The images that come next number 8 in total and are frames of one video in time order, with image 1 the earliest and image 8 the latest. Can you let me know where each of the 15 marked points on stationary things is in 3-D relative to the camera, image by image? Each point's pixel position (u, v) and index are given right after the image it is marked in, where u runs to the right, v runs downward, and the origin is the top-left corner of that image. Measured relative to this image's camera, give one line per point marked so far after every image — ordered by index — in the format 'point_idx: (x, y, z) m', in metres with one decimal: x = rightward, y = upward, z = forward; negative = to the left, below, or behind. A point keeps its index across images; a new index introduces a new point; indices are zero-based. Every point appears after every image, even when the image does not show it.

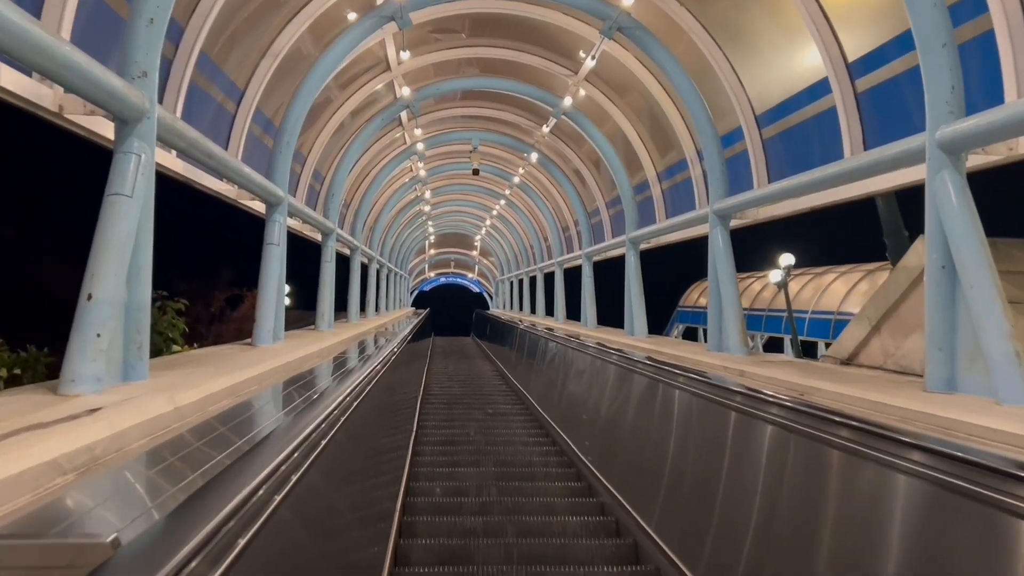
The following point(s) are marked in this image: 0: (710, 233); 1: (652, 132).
0: (+1.5, +0.4, +6.6) m
1: (+1.5, +1.7, +9.4) m
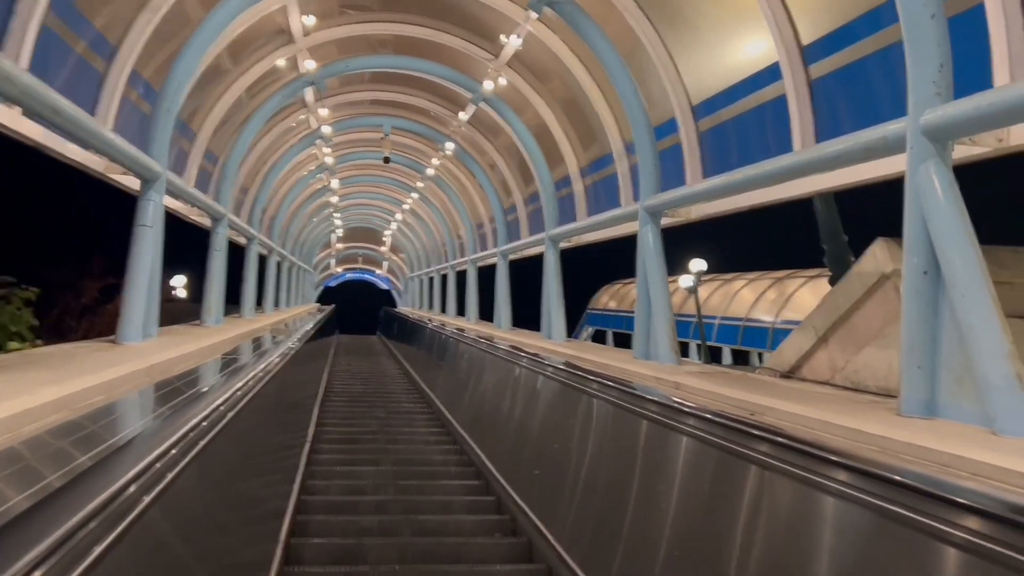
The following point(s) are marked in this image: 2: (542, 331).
0: (+0.9, +0.4, +6.0) m
1: (+0.6, +1.7, +8.8) m
2: (+0.3, -0.5, +9.1) m
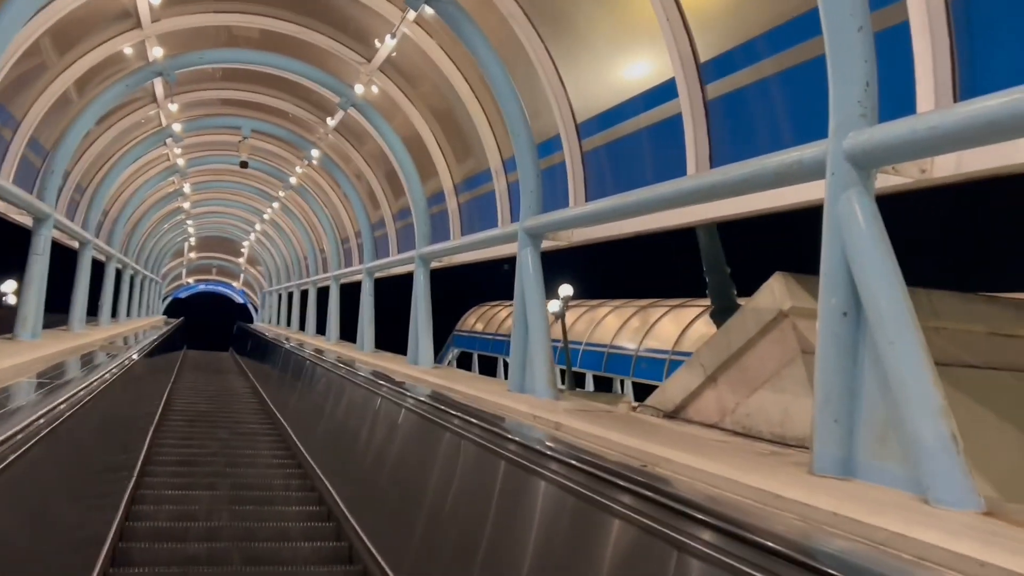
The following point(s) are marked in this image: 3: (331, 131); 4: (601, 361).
0: (0.0, +0.2, +5.6) m
1: (-0.6, +1.5, +8.3) m
2: (-1.0, -0.7, +8.5) m
3: (-2.2, +1.9, +10.8) m
4: (+1.6, -1.4, +16.3) m
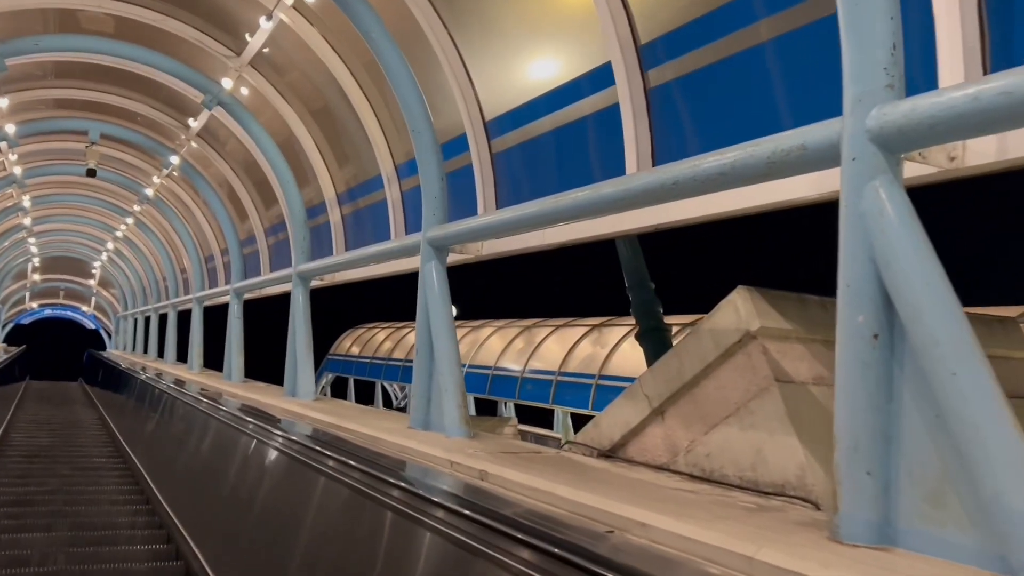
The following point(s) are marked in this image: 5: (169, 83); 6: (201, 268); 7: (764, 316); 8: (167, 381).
0: (-0.5, +0.1, +4.9) m
1: (-1.6, +1.3, +7.5) m
2: (-2.0, -0.9, +7.6) m
3: (-3.5, +1.7, +9.7) m
4: (-0.6, -1.7, +15.7) m
5: (-3.3, +2.0, +8.4) m
6: (-4.4, +0.3, +12.4) m
7: (+0.9, -0.1, +3.2) m
8: (-4.7, -1.2, +11.7) m
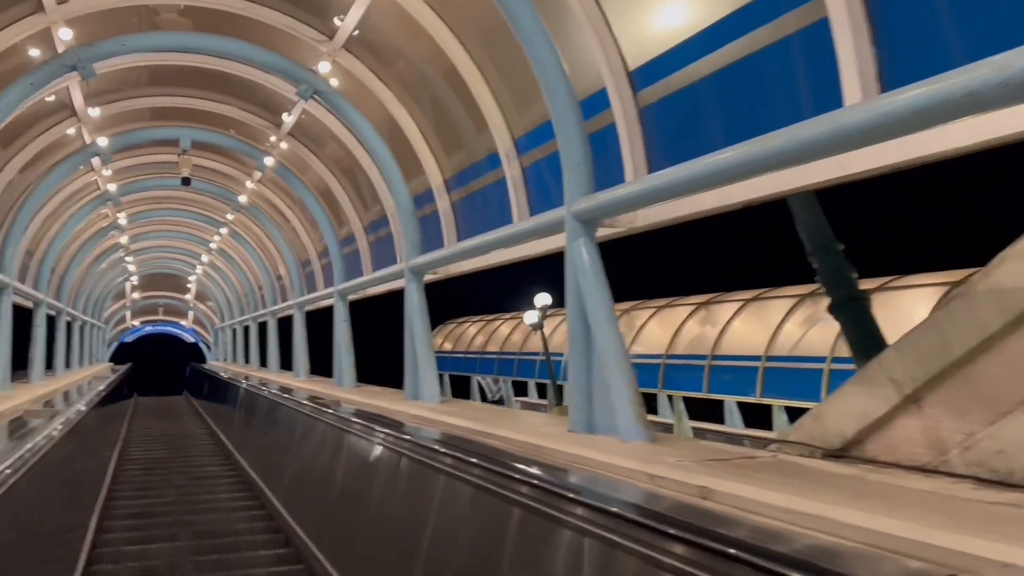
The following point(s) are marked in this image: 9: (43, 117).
0: (+0.3, +0.2, +4.2) m
1: (-0.6, +1.3, +6.9) m
2: (-0.9, -0.8, +7.1) m
3: (-2.4, +1.6, +9.3) m
4: (+1.3, -1.5, +15.0) m
5: (-2.3, +1.9, +8.0) m
6: (-3.0, +0.2, +12.0) m
7: (+1.6, +0.1, +2.4) m
8: (-3.1, -1.3, +11.4) m
9: (-4.6, +1.7, +8.5) m
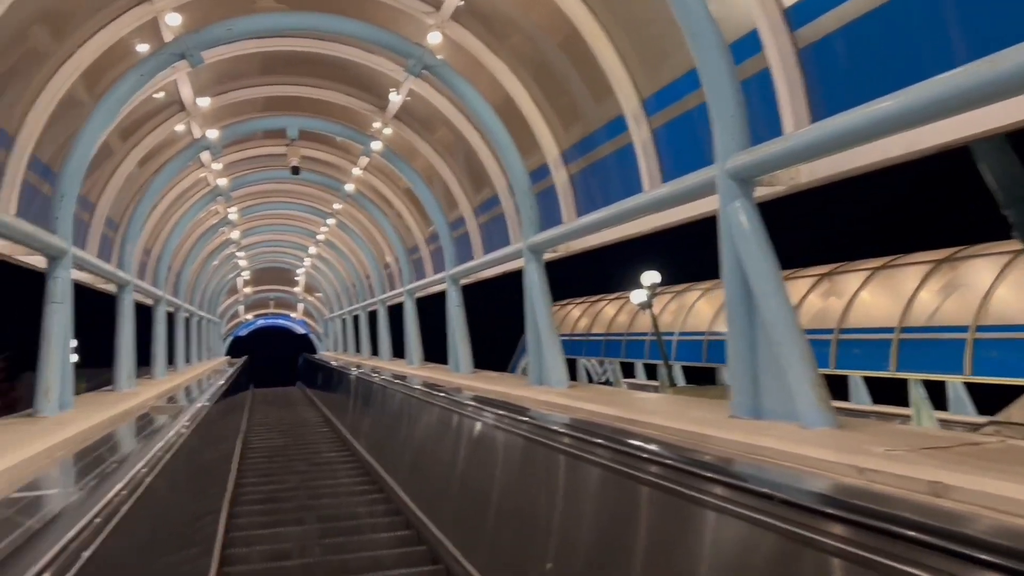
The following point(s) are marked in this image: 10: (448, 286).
0: (+0.9, +0.3, +3.7) m
1: (+0.3, +1.5, +6.5) m
2: (+0.1, -0.7, +6.7) m
3: (-1.3, +1.7, +9.1) m
4: (+3.2, -1.0, +14.4) m
5: (-1.3, +2.1, +7.8) m
6: (-1.4, +0.4, +11.9) m
7: (+2.0, +0.2, +1.8) m
8: (-1.6, -1.2, +11.3) m
9: (-3.5, +1.7, +8.5) m
10: (-0.7, 0.0, +9.2) m
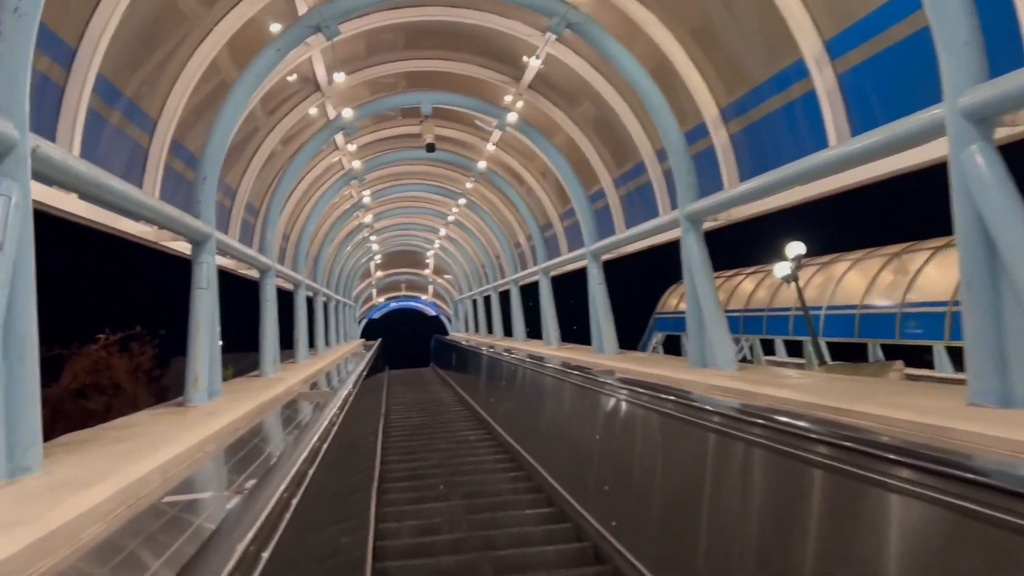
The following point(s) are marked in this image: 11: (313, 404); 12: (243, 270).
0: (+1.6, +0.5, +3.1) m
1: (+1.3, +1.7, +5.9) m
2: (+1.2, -0.5, +6.2) m
3: (+0.1, +2.0, +8.6) m
4: (+5.4, -0.6, +13.3) m
5: (-0.1, +2.2, +7.4) m
6: (+0.4, +0.7, +11.5) m
7: (+2.4, +0.3, +1.1) m
8: (+0.2, -0.9, +11.0) m
9: (-2.2, +1.9, +8.4) m
10: (+0.8, +0.2, +8.7) m
11: (-1.5, -0.8, +6.4) m
12: (-2.8, +0.2, +9.0) m
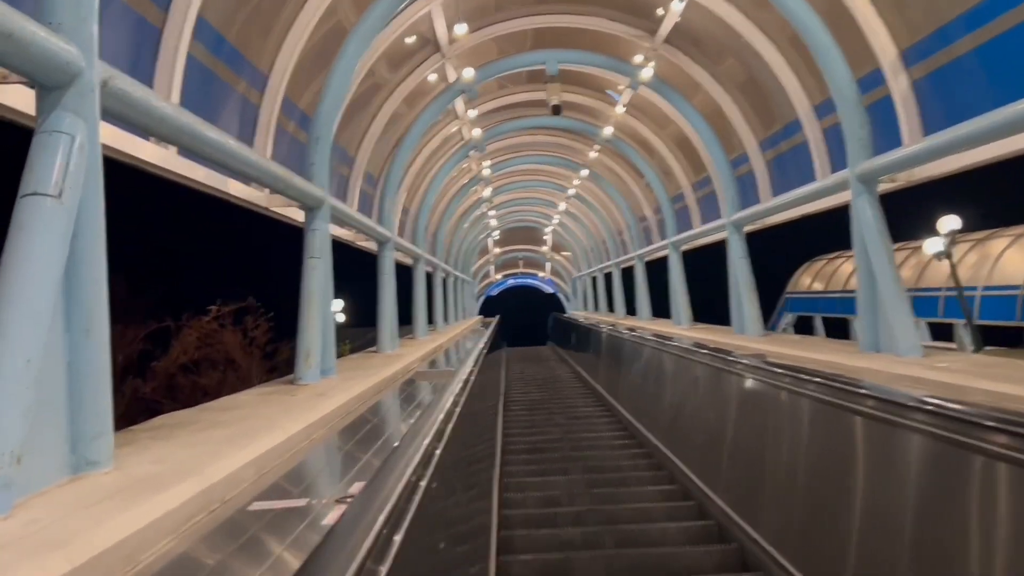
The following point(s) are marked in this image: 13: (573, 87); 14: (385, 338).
0: (+2.0, +0.6, +2.2) m
1: (+2.2, +1.8, +5.0) m
2: (+2.1, -0.3, +5.4) m
3: (+1.4, +2.2, +7.9) m
4: (+7.2, -0.3, +11.9) m
5: (+0.9, +2.4, +6.7) m
6: (+2.0, +1.0, +10.7) m
7: (+2.6, +0.4, +0.1) m
8: (+1.7, -0.6, +10.2) m
9: (-0.9, +2.1, +8.0) m
10: (+2.0, +0.5, +7.9) m
11: (-0.5, -0.7, +5.9) m
12: (-1.5, +0.5, +8.6) m
13: (+0.7, +2.5, +10.5) m
14: (-1.2, -0.5, +8.5) m
